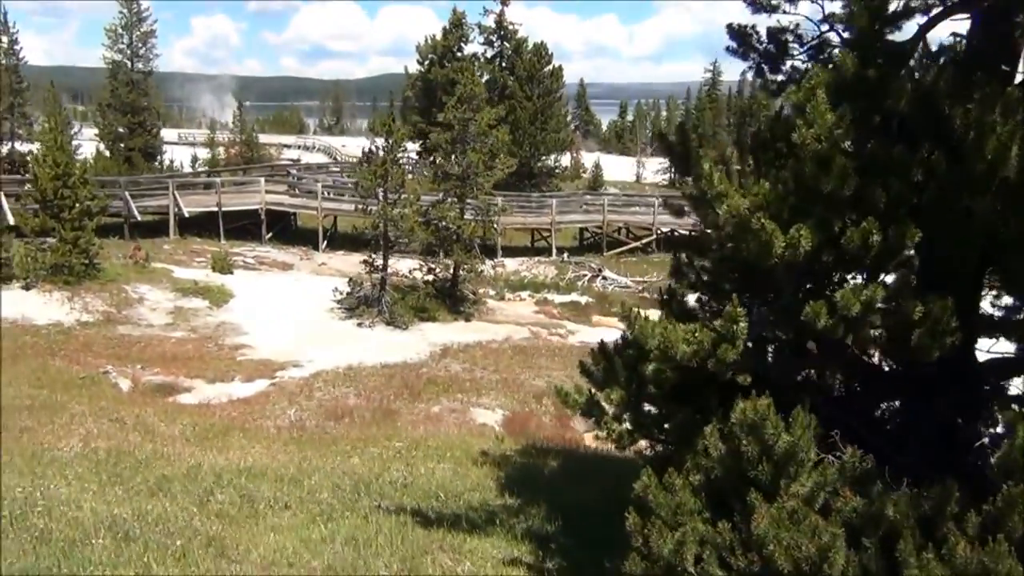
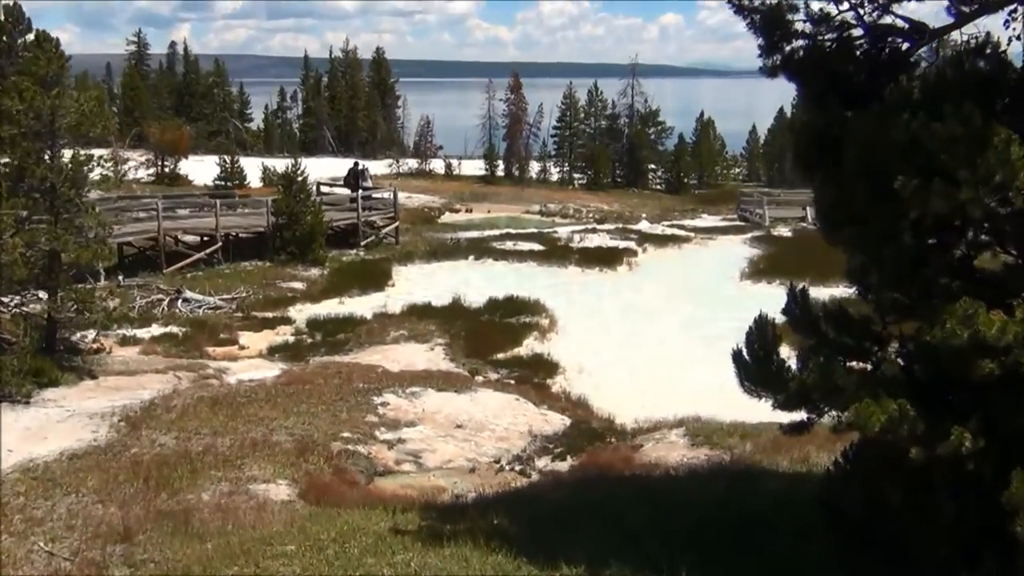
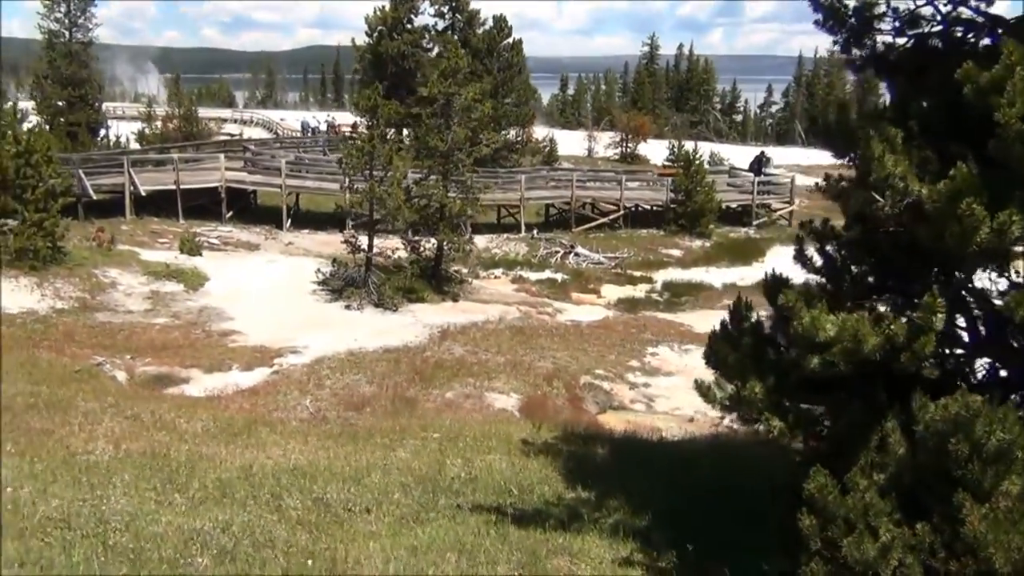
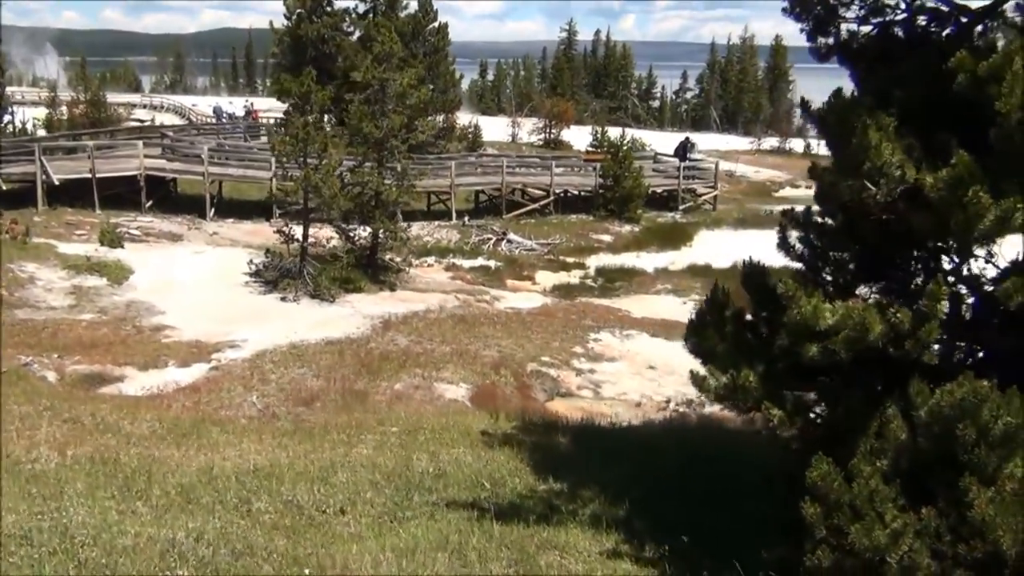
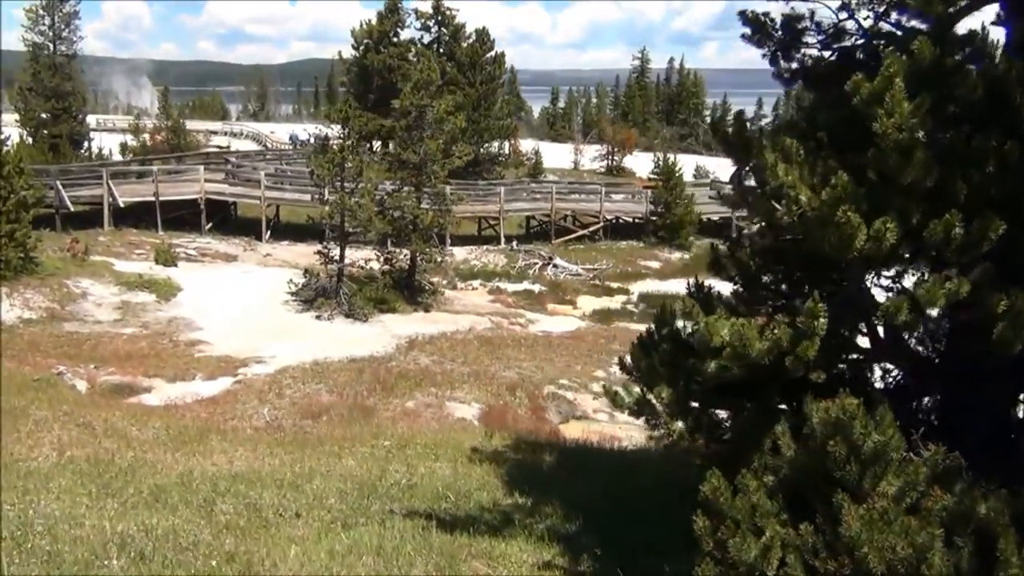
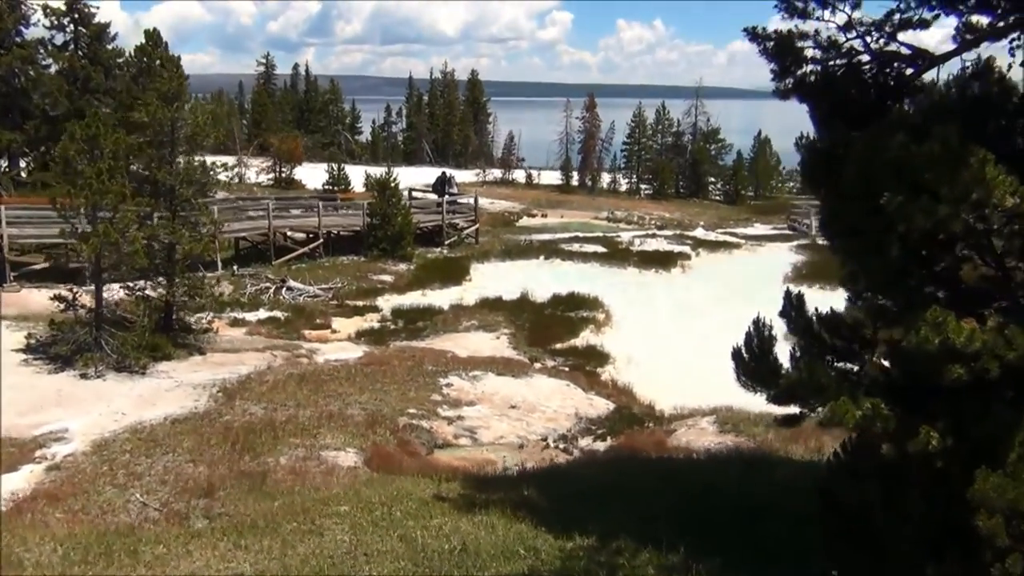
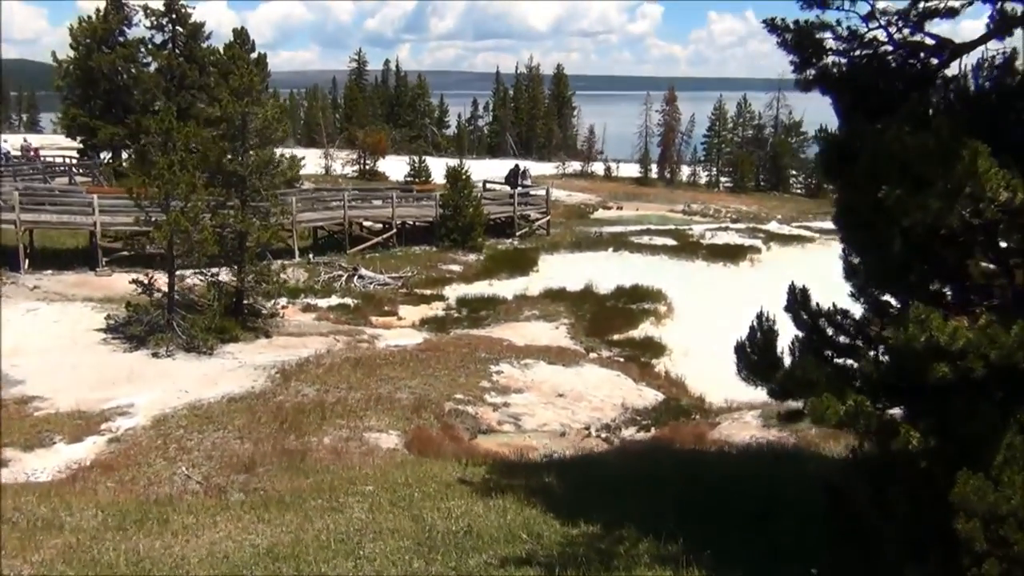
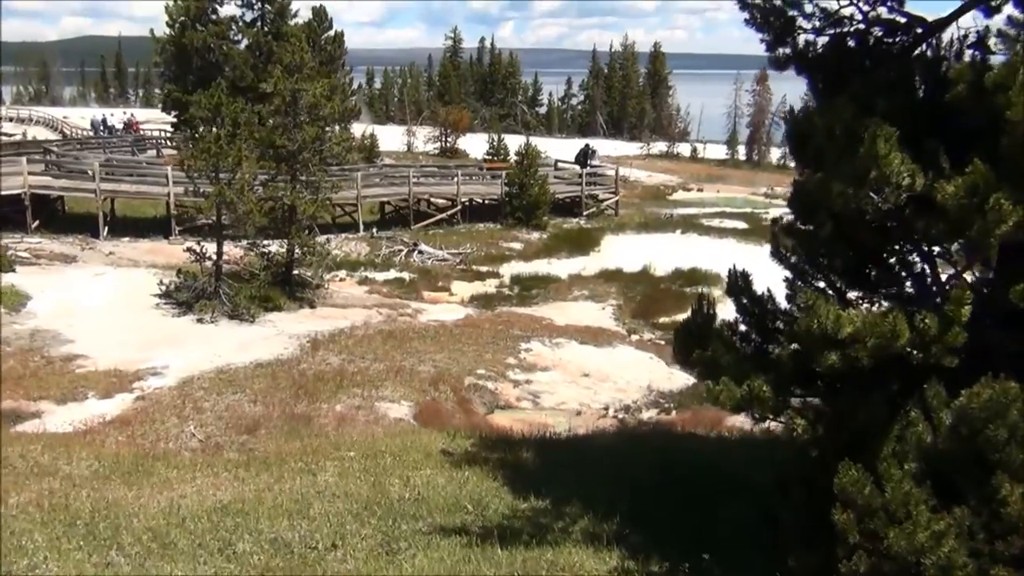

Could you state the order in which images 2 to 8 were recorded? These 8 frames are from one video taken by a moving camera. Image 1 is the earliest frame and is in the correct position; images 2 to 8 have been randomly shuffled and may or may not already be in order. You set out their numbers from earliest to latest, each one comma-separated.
5, 3, 4, 8, 7, 6, 2
